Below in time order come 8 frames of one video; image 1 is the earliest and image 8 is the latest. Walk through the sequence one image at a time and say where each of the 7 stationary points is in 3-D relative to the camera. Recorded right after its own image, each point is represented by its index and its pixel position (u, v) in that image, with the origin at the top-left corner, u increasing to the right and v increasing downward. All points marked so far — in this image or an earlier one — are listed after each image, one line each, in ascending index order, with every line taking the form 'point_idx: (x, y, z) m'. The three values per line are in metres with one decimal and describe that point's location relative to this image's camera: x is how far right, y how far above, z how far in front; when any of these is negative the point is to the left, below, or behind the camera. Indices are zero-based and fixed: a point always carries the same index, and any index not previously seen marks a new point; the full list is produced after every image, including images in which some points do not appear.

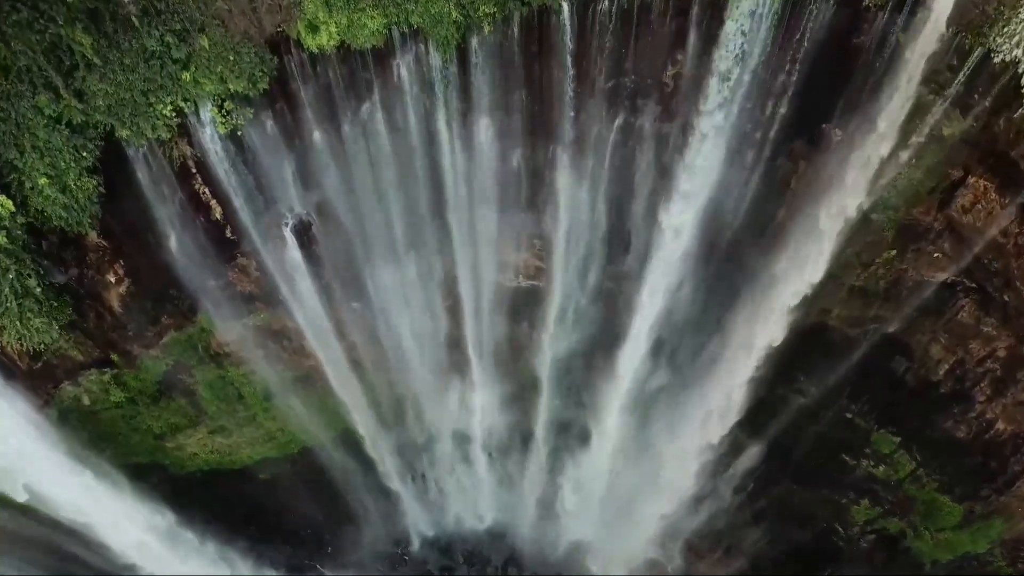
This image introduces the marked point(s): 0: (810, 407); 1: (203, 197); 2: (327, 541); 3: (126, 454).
0: (+4.7, -1.9, +11.1) m
1: (-3.7, +1.2, +8.4) m
2: (-3.5, -4.8, +13.1) m
3: (-6.1, -2.7, +11.1) m
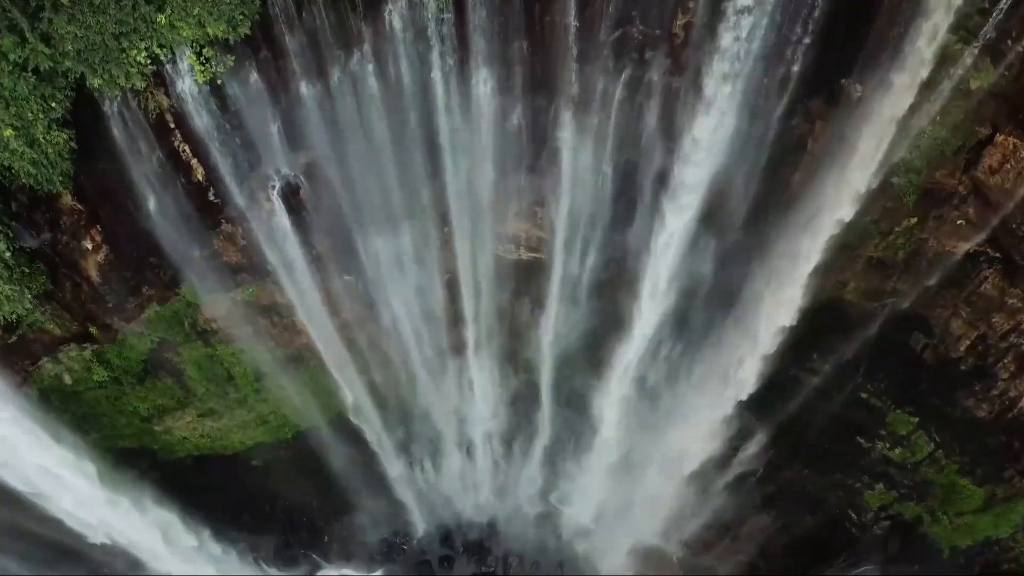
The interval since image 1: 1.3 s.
0: (+4.7, -1.5, +10.6) m
1: (-3.7, +1.5, +7.9) m
2: (-3.5, -4.4, +12.7) m
3: (-6.1, -2.3, +10.7) m
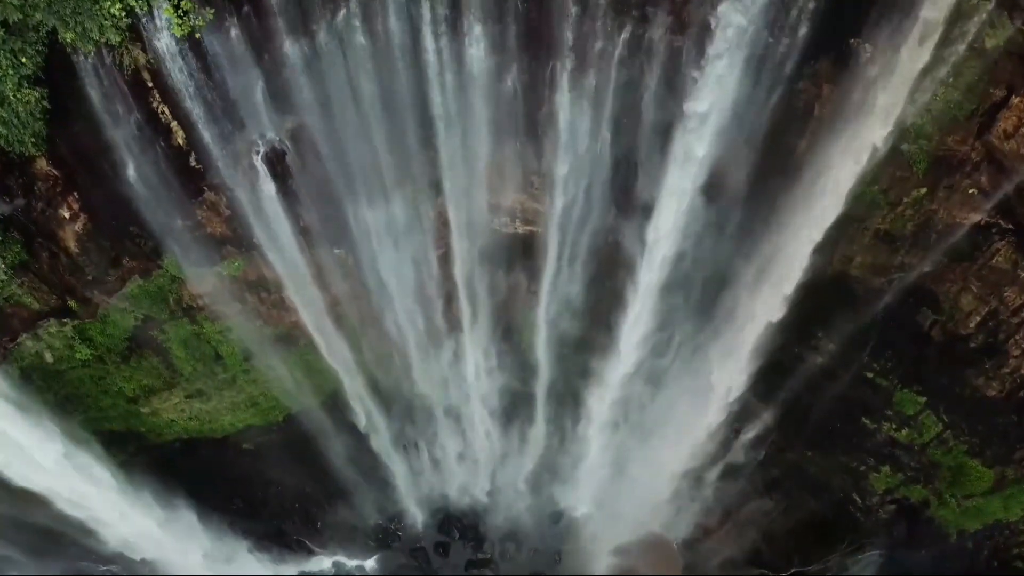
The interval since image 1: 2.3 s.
0: (+4.7, -1.1, +10.3) m
1: (-3.8, +1.9, +7.6) m
2: (-3.5, -4.1, +12.4) m
3: (-6.2, -2.0, +10.4) m
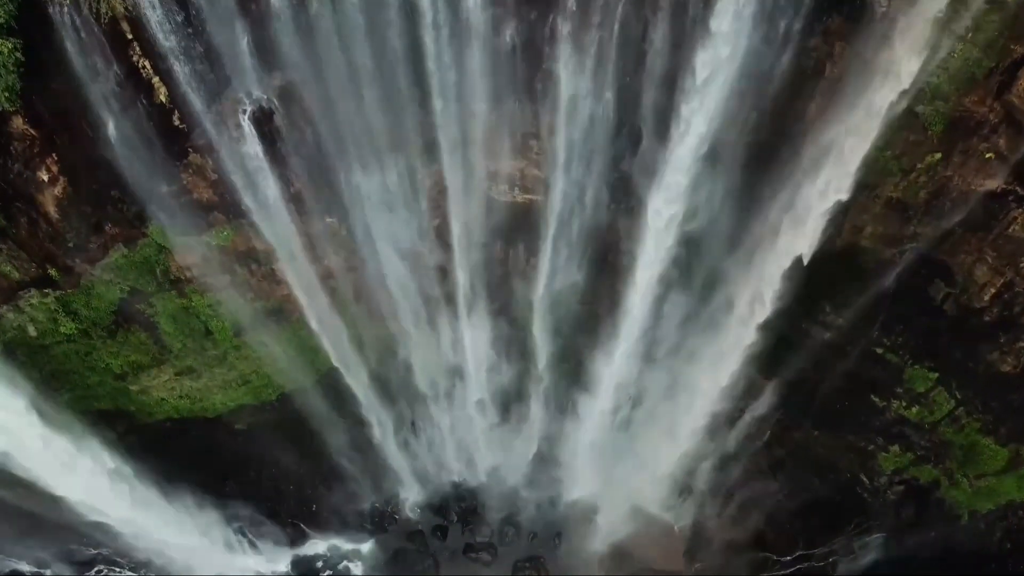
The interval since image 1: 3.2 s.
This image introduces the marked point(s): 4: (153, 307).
0: (+4.7, -0.8, +10.0) m
1: (-3.8, +2.2, +7.3) m
2: (-3.5, -3.7, +12.1) m
3: (-6.2, -1.6, +10.1) m
4: (-4.8, -0.3, +9.2) m
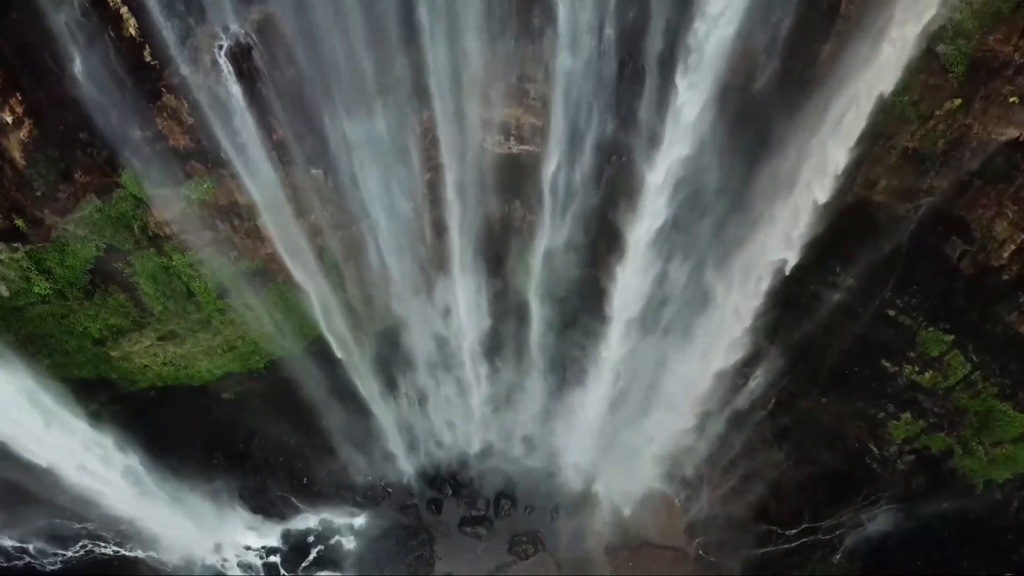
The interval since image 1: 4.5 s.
0: (+4.6, -0.2, +9.6) m
1: (-3.9, +2.7, +6.8) m
2: (-3.6, -3.1, +11.7) m
3: (-6.2, -1.1, +9.7) m
4: (-4.8, +0.3, +8.8) m
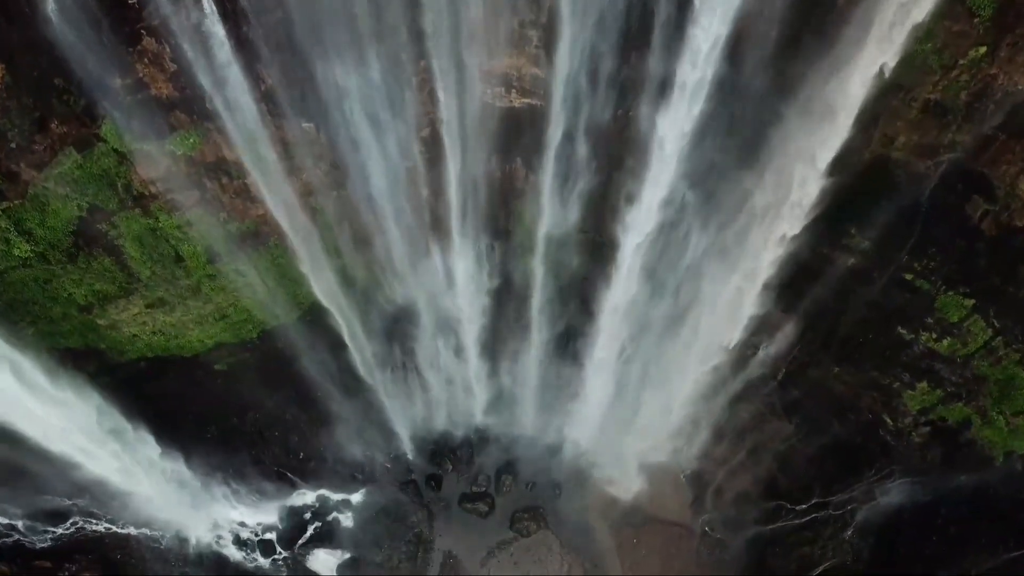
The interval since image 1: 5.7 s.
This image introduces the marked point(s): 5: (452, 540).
0: (+4.6, +0.3, +9.2) m
1: (-3.9, +3.1, +6.4) m
2: (-3.6, -2.6, +11.4) m
3: (-6.2, -0.6, +9.3) m
4: (-4.8, +0.7, +8.4) m
5: (-1.0, -4.1, +11.3) m
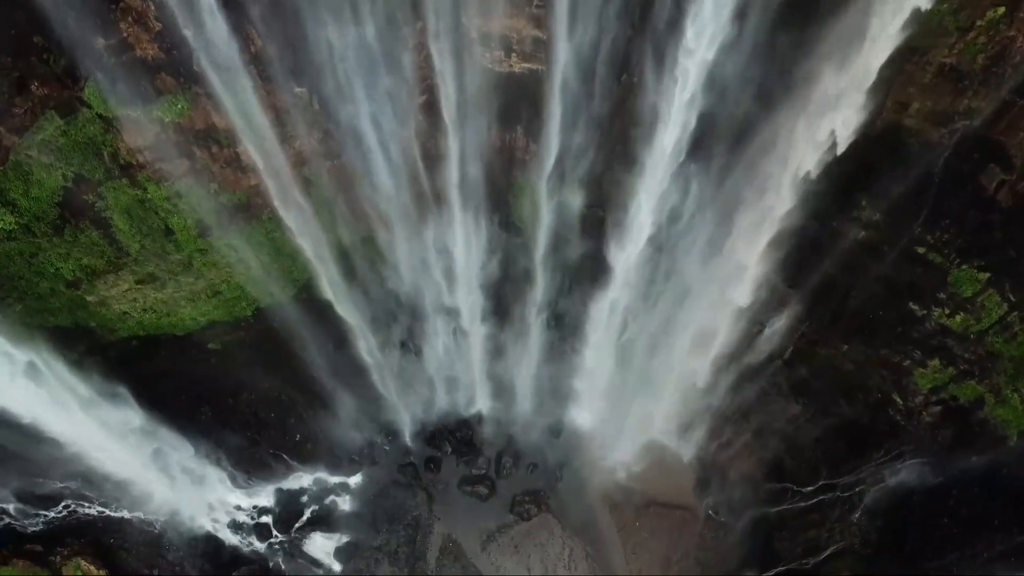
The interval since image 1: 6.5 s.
0: (+4.6, +0.6, +8.9) m
1: (-3.9, +3.4, +6.1) m
2: (-3.5, -2.2, +11.2) m
3: (-6.2, -0.3, +9.1) m
4: (-4.8, +1.0, +8.1) m
5: (-0.9, -3.7, +11.1) m
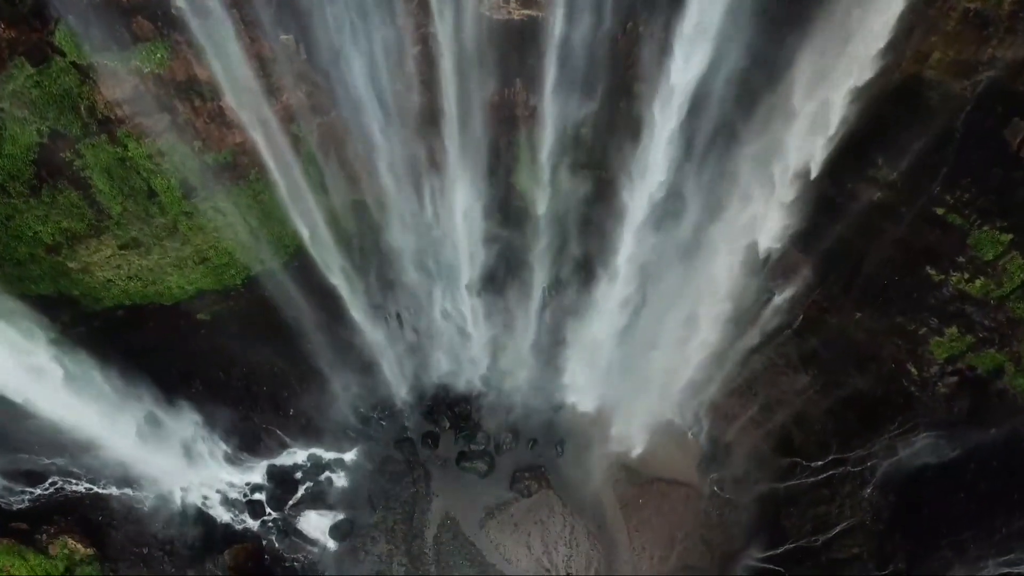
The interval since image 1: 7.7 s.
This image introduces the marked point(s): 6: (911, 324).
0: (+4.6, +1.1, +8.5) m
1: (-3.9, +3.8, +5.7) m
2: (-3.5, -1.8, +10.8) m
3: (-6.2, +0.1, +8.7) m
4: (-4.8, +1.5, +7.7) m
5: (-0.9, -3.3, +10.7) m
6: (+5.2, -0.5, +9.1) m
